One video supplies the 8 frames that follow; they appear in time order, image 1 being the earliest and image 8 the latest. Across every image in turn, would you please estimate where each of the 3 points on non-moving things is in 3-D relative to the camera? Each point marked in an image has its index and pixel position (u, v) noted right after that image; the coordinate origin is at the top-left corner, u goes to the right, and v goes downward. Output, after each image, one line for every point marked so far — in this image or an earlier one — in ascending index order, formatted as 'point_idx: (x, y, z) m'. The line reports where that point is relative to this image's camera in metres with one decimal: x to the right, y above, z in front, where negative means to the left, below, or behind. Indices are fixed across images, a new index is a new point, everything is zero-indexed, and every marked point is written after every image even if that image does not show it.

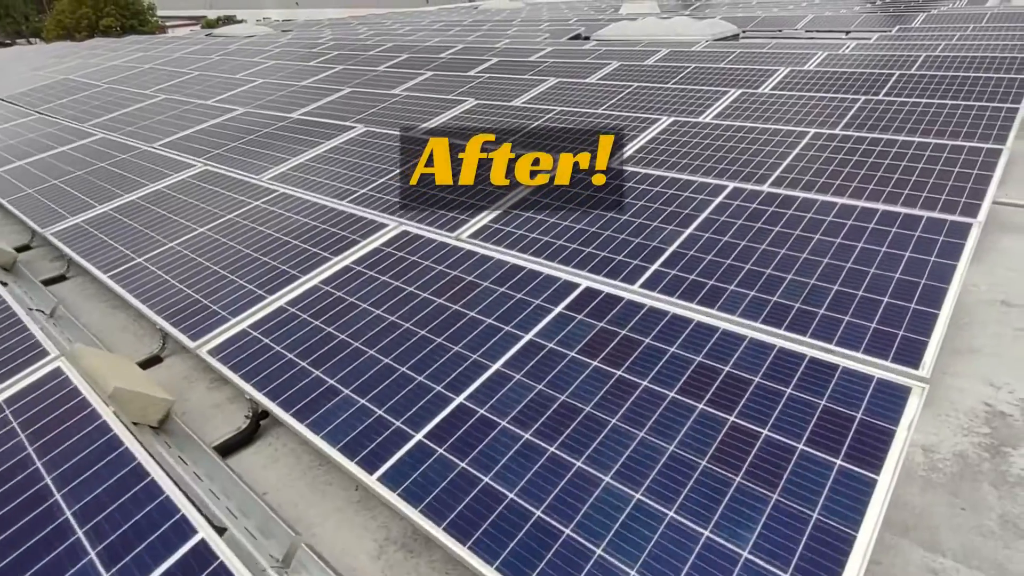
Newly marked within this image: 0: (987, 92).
0: (+13.5, +5.5, +16.7) m
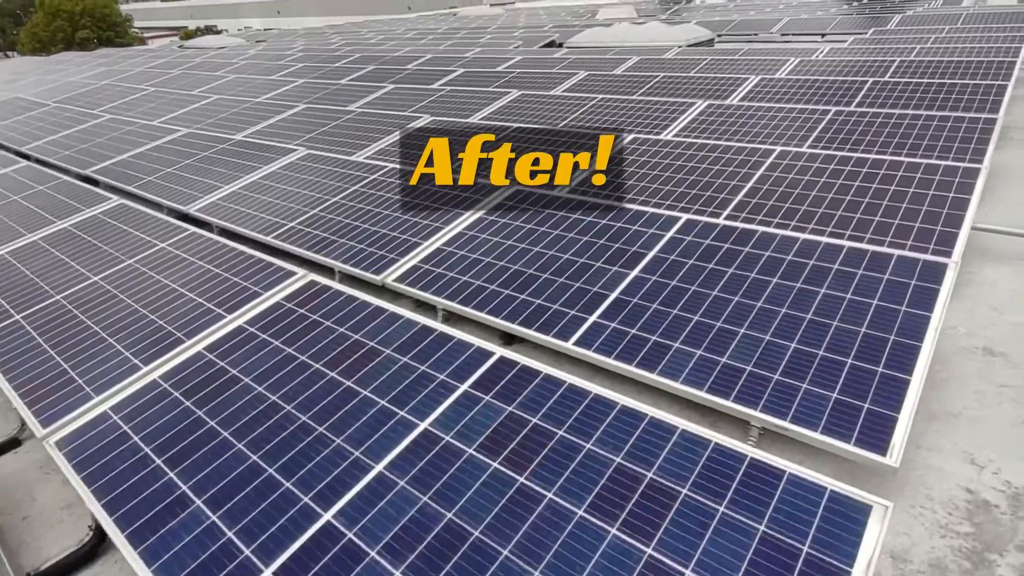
0: (+12.2, +5.0, +15.9) m
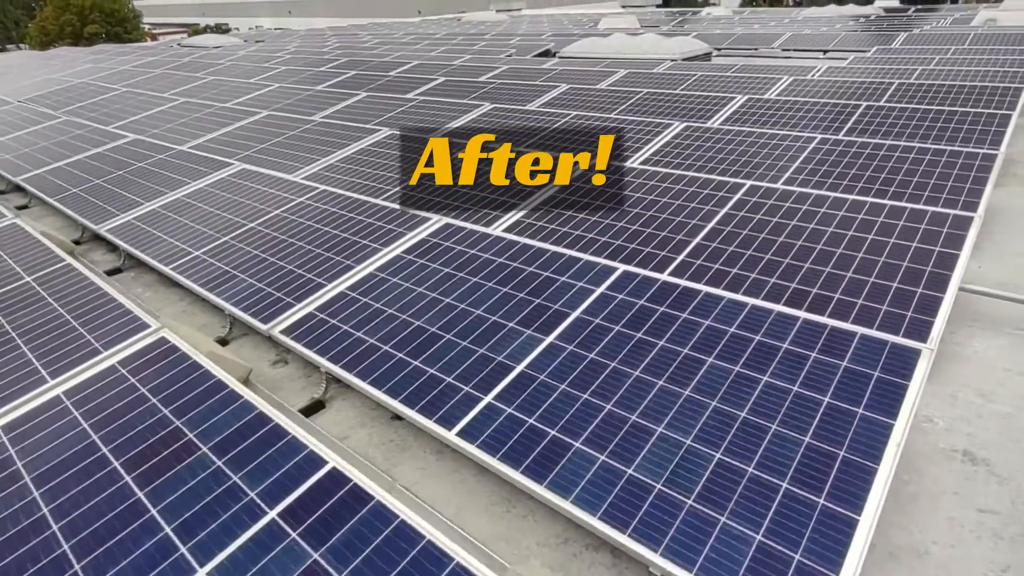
0: (+11.2, +3.9, +14.5) m
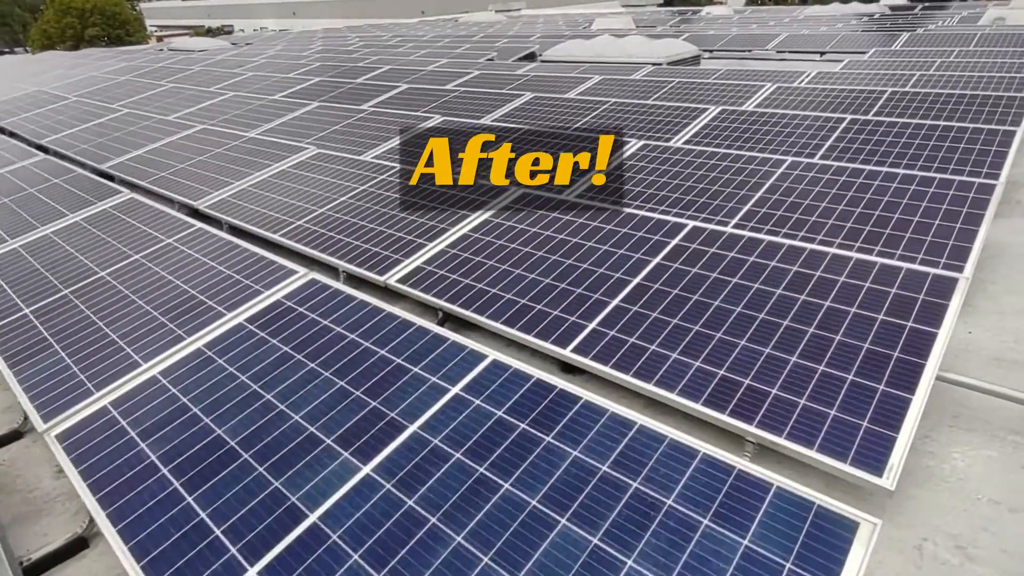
0: (+9.6, +2.9, +12.7) m
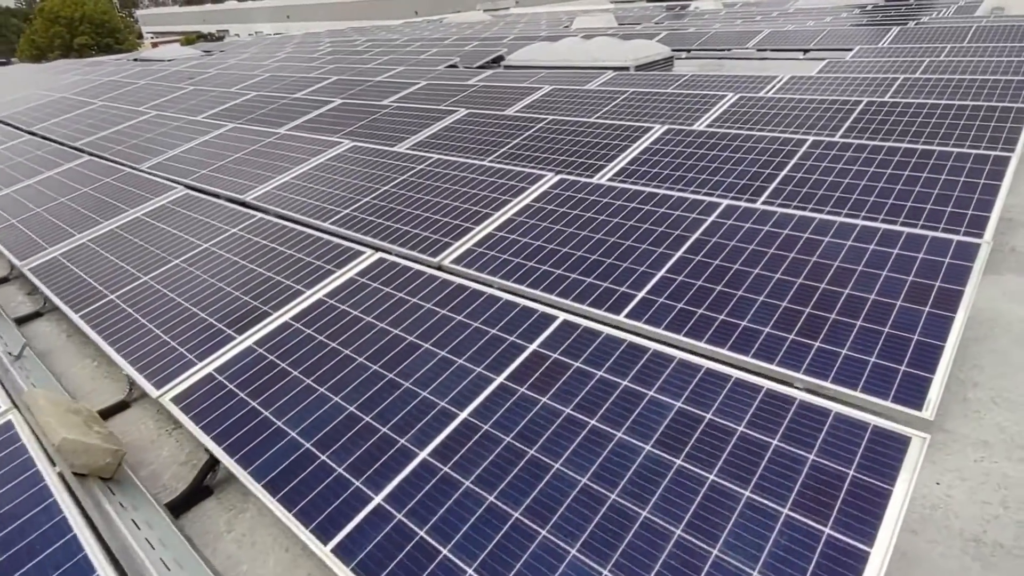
0: (+7.4, +1.8, +10.3) m
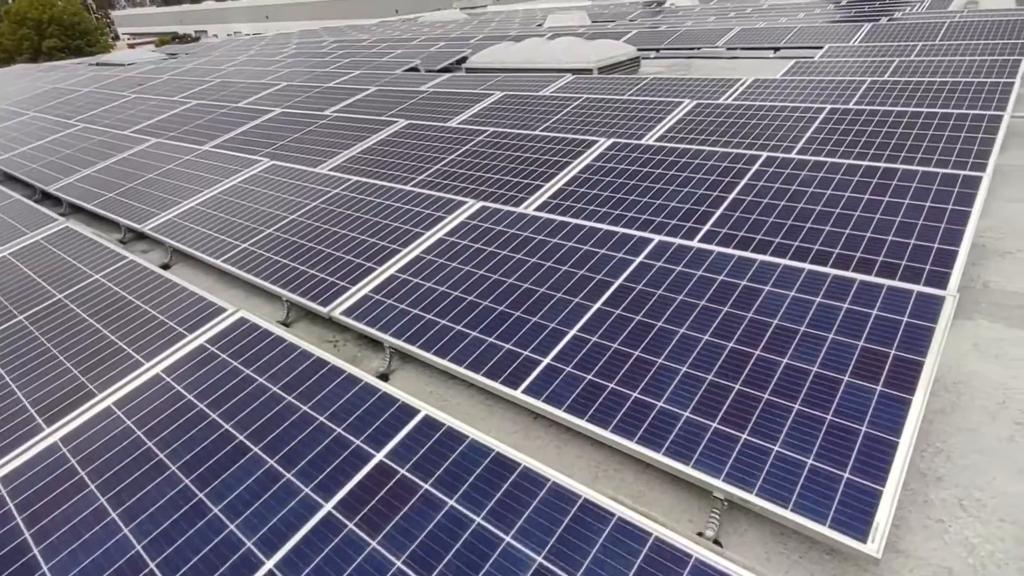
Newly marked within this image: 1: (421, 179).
0: (+6.0, +1.2, +9.0) m
1: (-2.0, +2.6, +13.3) m
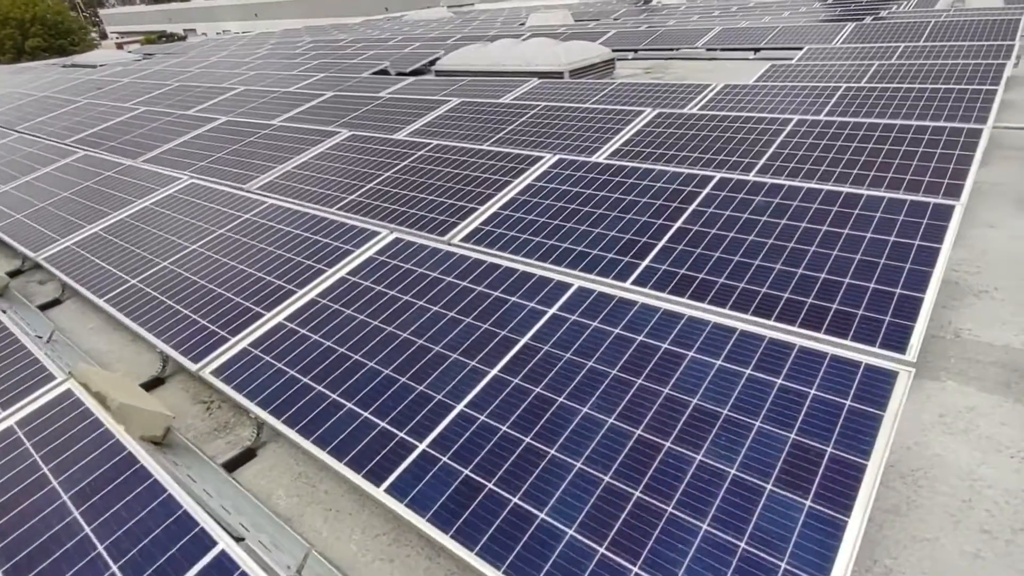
0: (+4.7, +0.5, +7.9) m
1: (-3.3, +1.9, +12.1) m
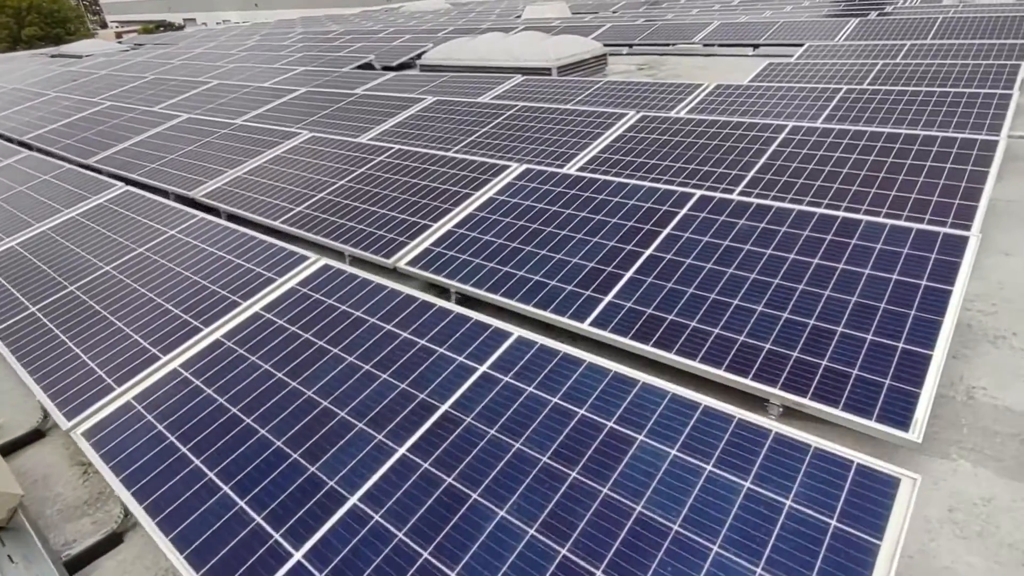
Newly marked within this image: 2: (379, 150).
0: (+4.0, 0.0, +6.8) m
1: (-4.0, +1.5, +11.0) m
2: (-3.0, +3.3, +13.8) m
